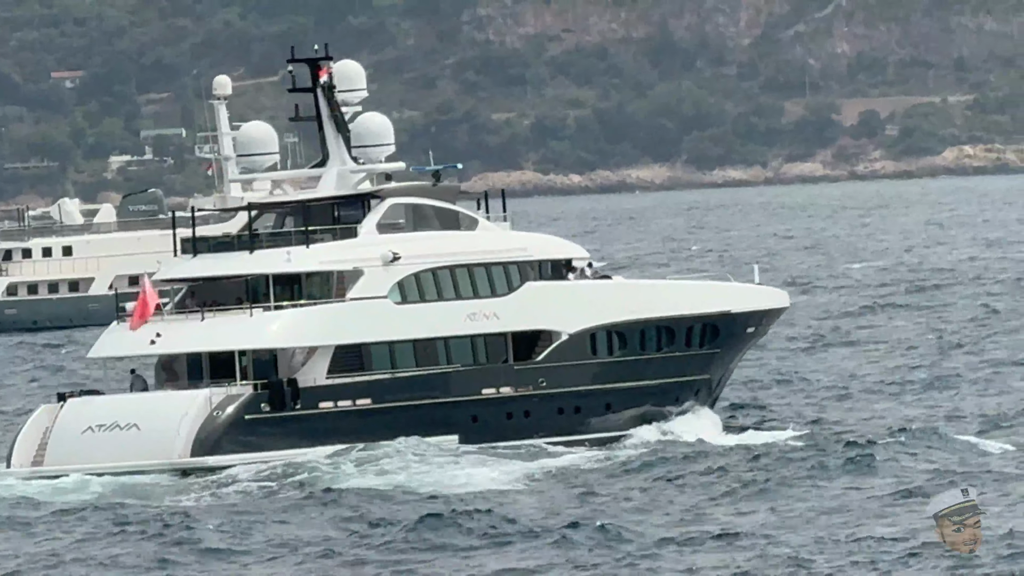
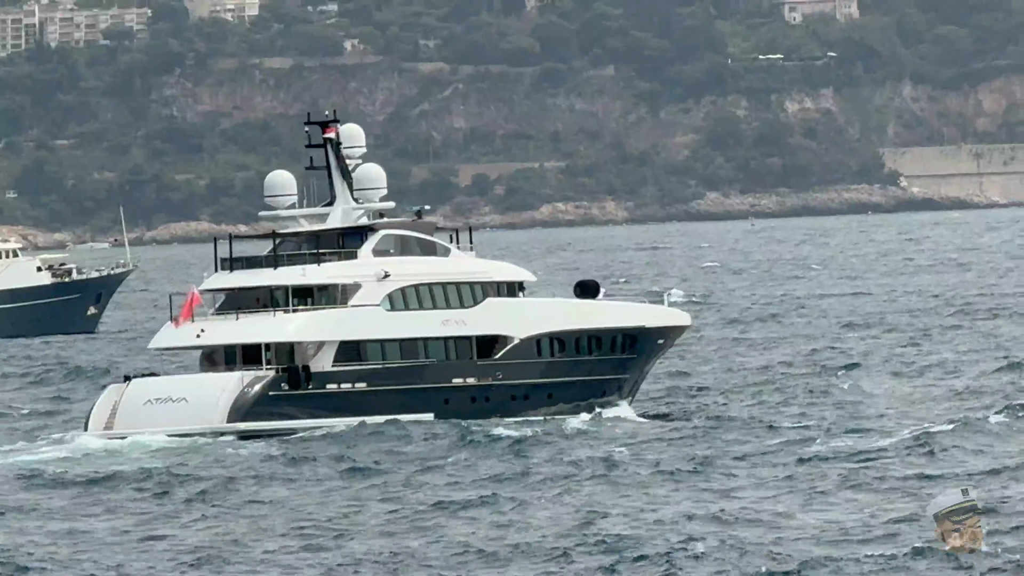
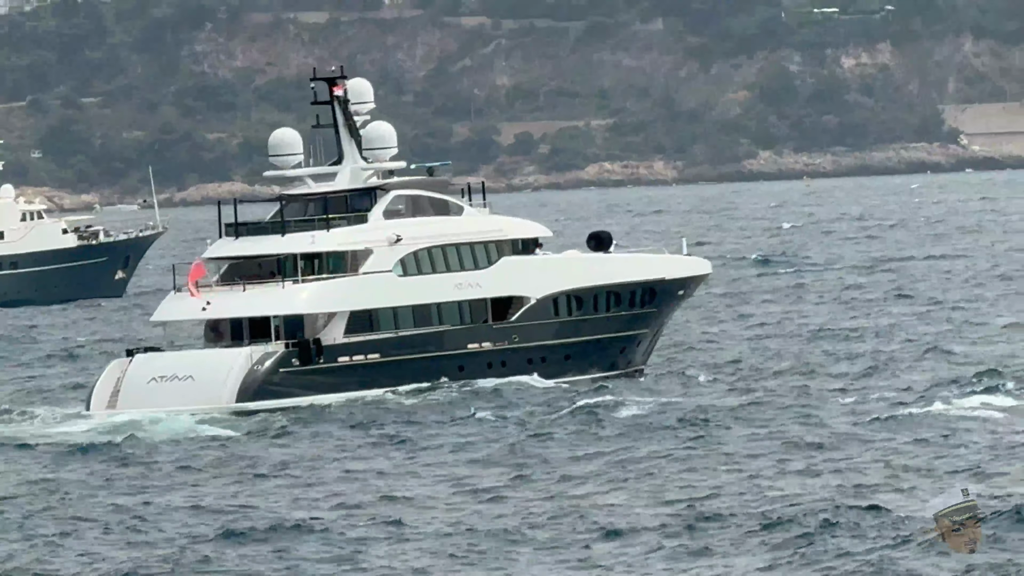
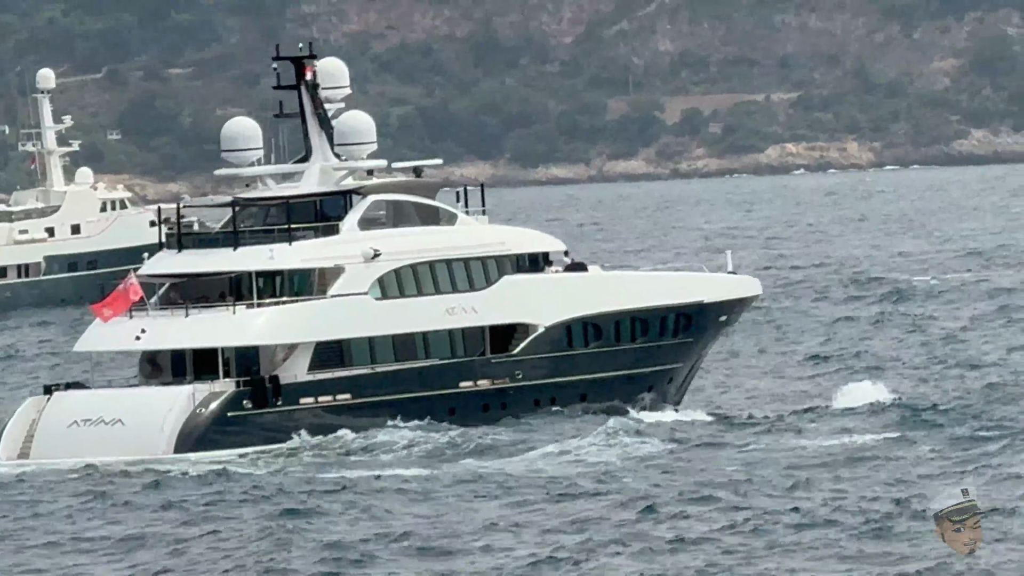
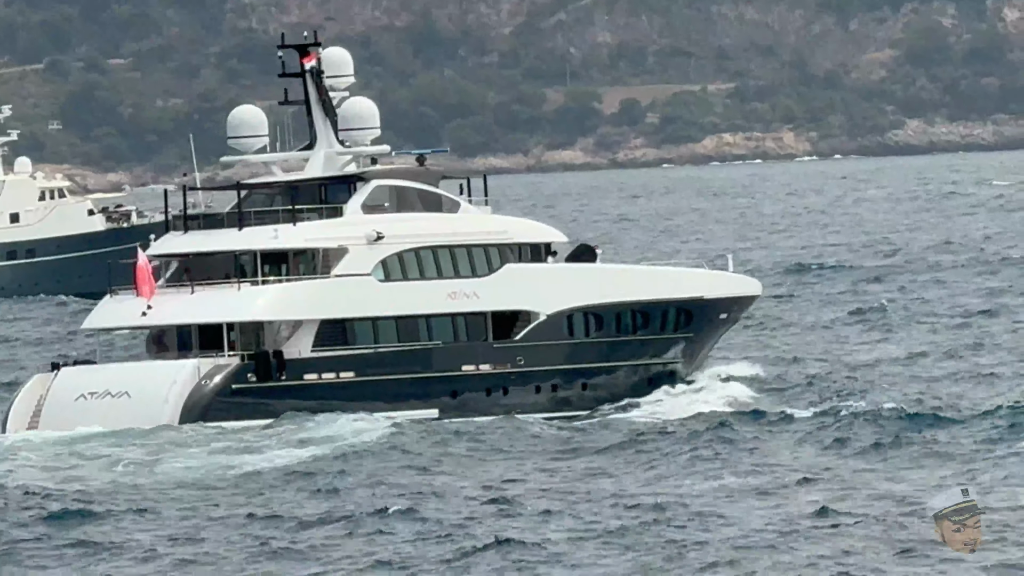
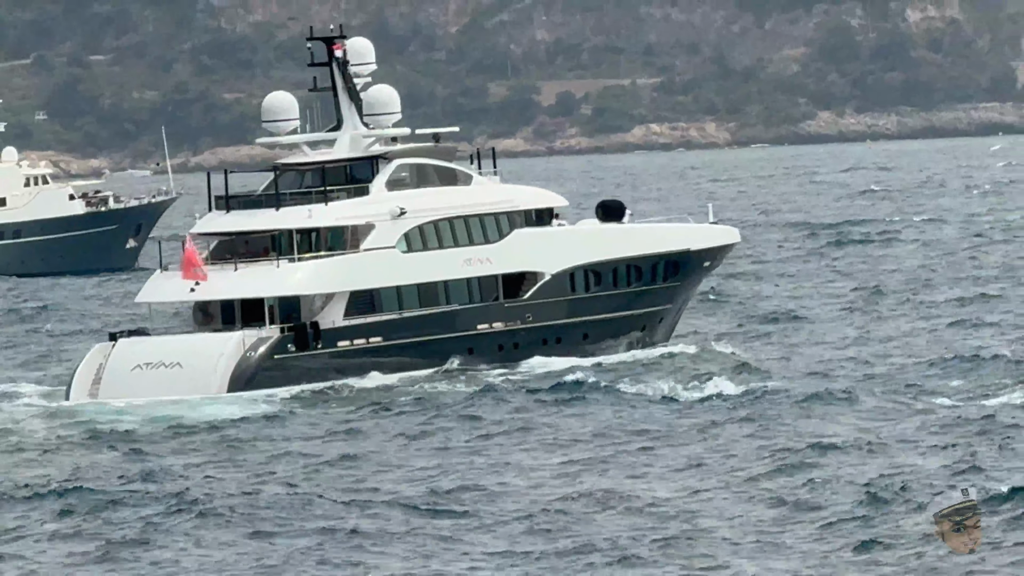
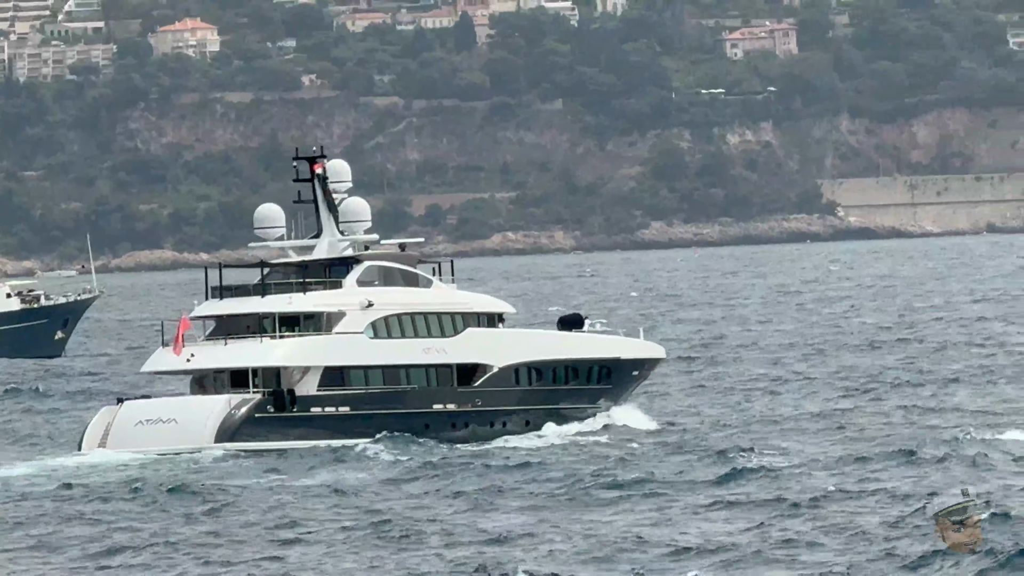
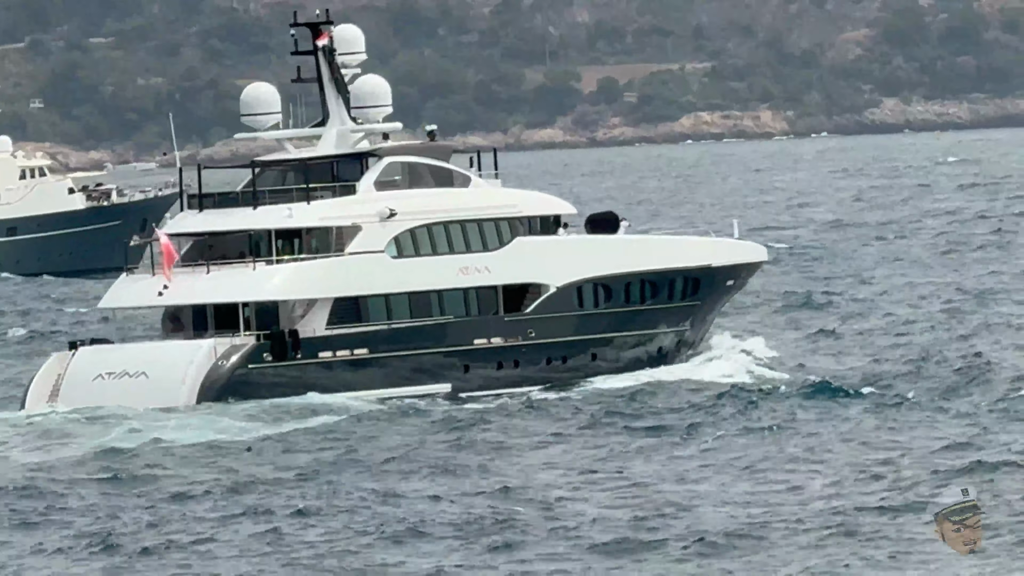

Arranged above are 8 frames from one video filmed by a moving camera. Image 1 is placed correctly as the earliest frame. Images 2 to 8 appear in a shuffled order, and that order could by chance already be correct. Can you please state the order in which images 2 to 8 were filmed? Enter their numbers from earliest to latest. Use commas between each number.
4, 5, 8, 6, 3, 2, 7
